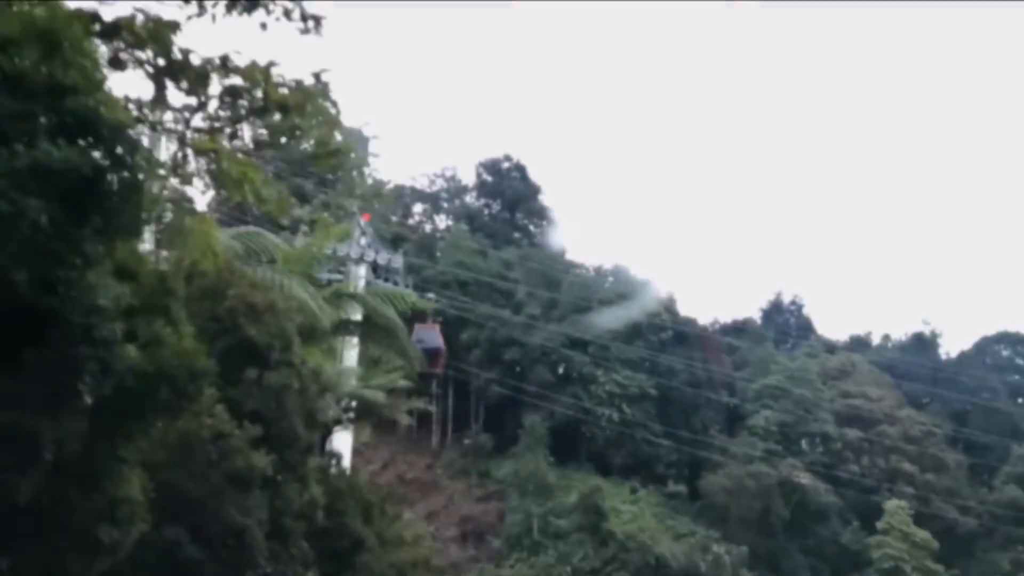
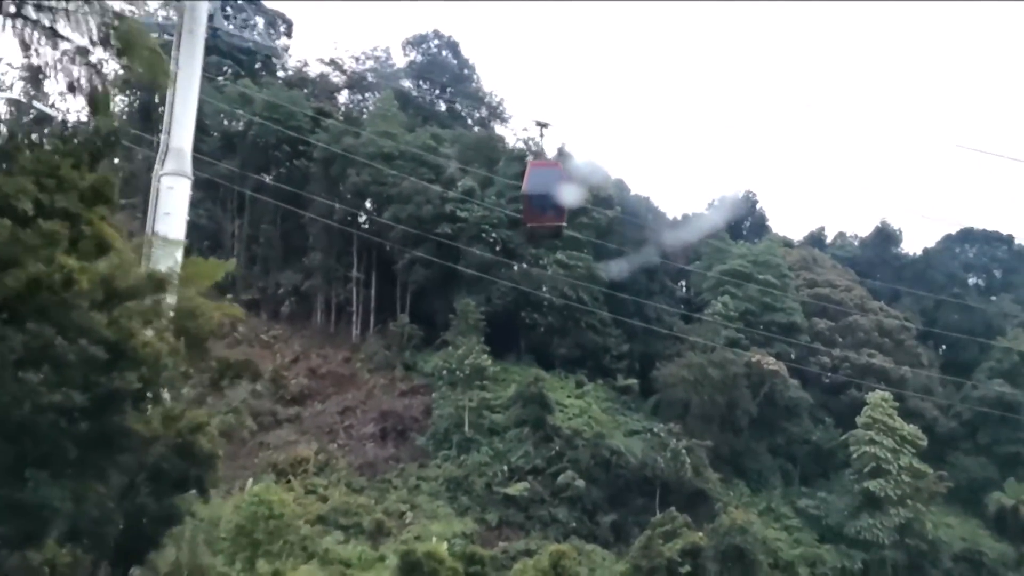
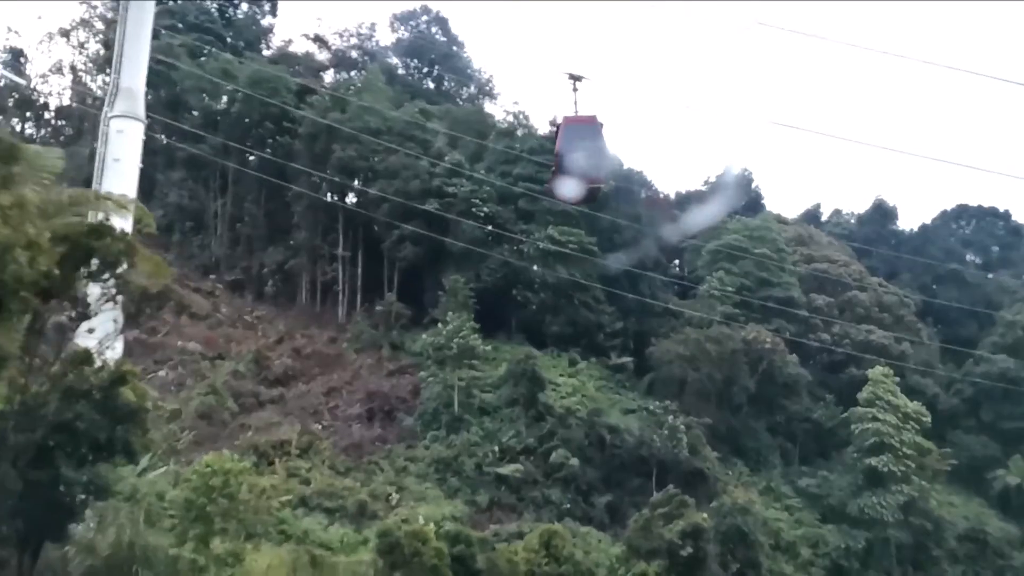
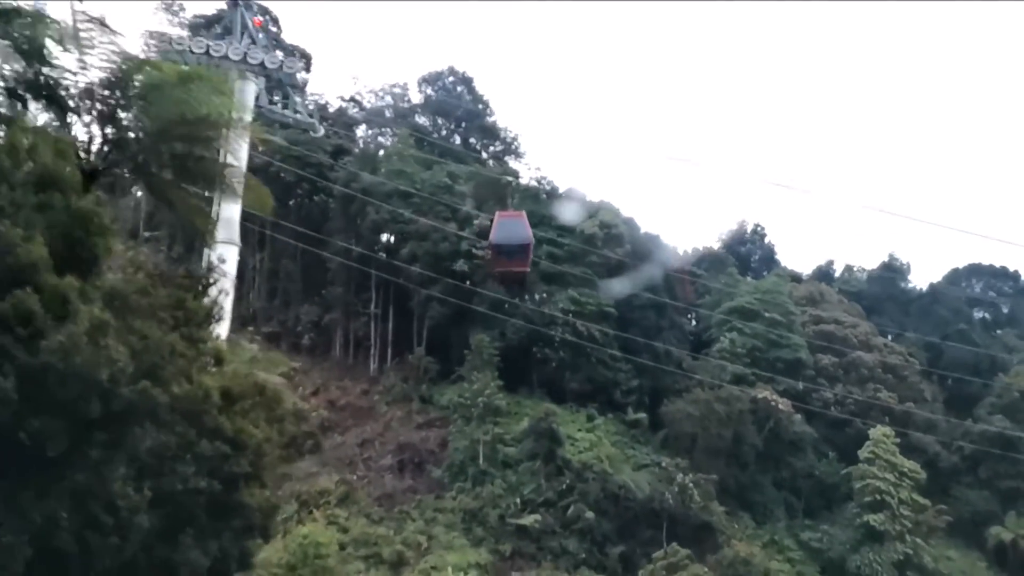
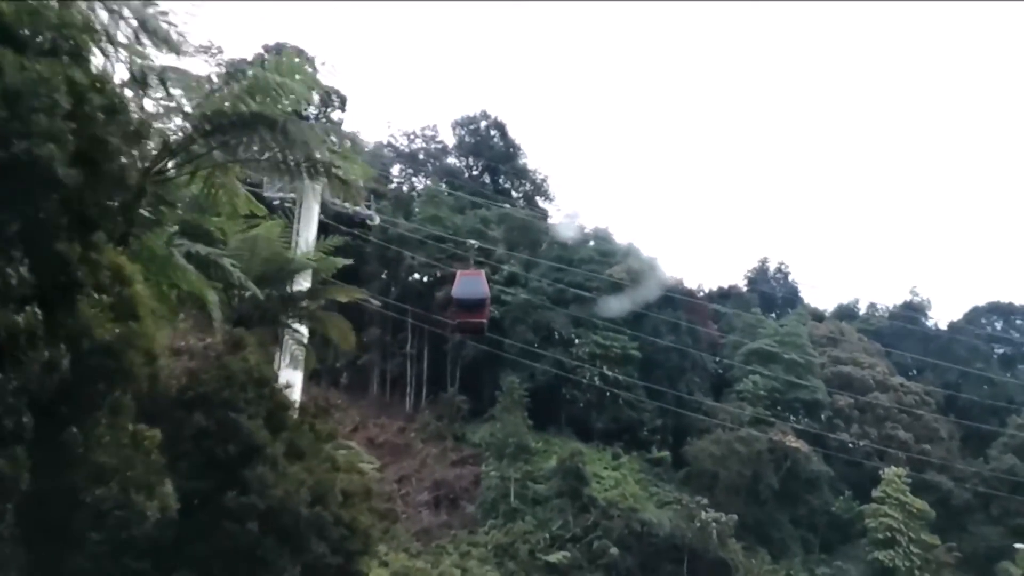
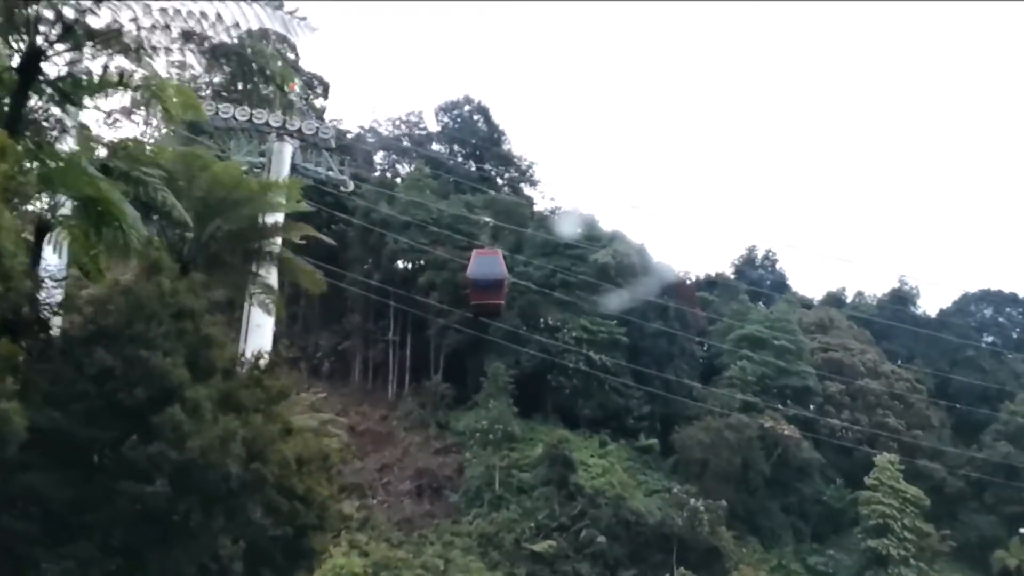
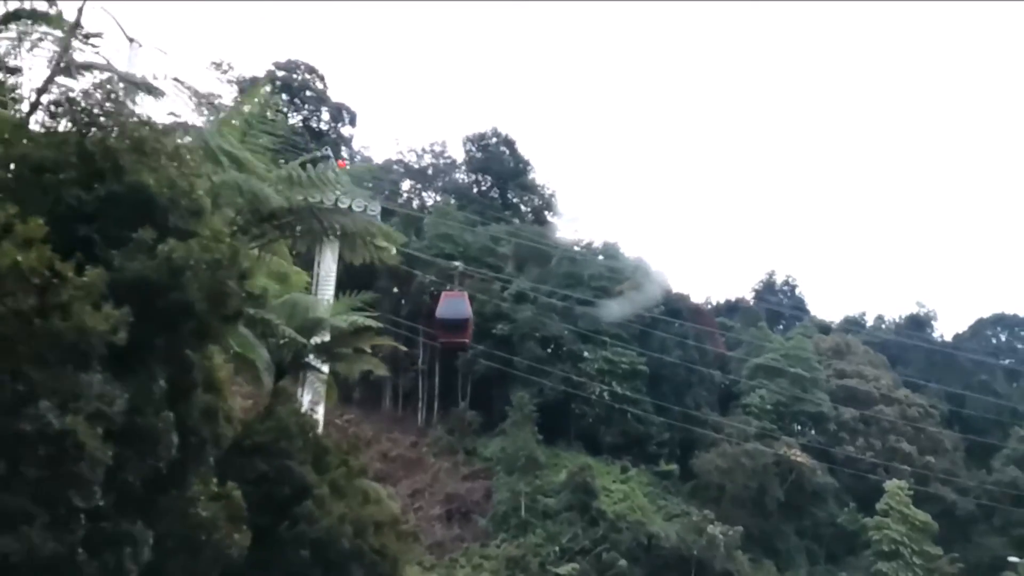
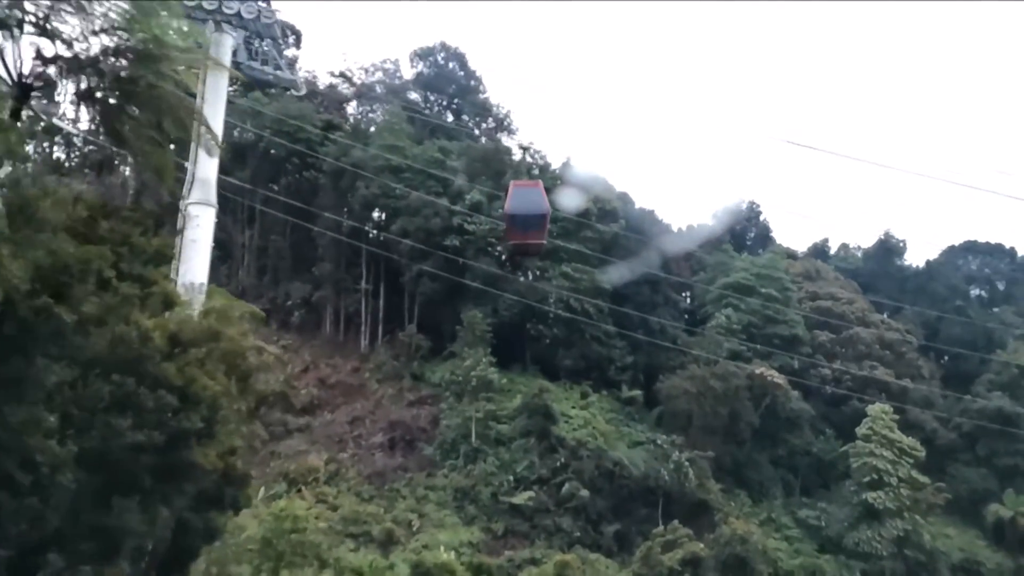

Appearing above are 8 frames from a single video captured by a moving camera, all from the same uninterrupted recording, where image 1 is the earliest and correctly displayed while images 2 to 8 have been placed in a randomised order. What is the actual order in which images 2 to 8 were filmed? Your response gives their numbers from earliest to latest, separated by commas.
7, 5, 6, 4, 8, 2, 3
